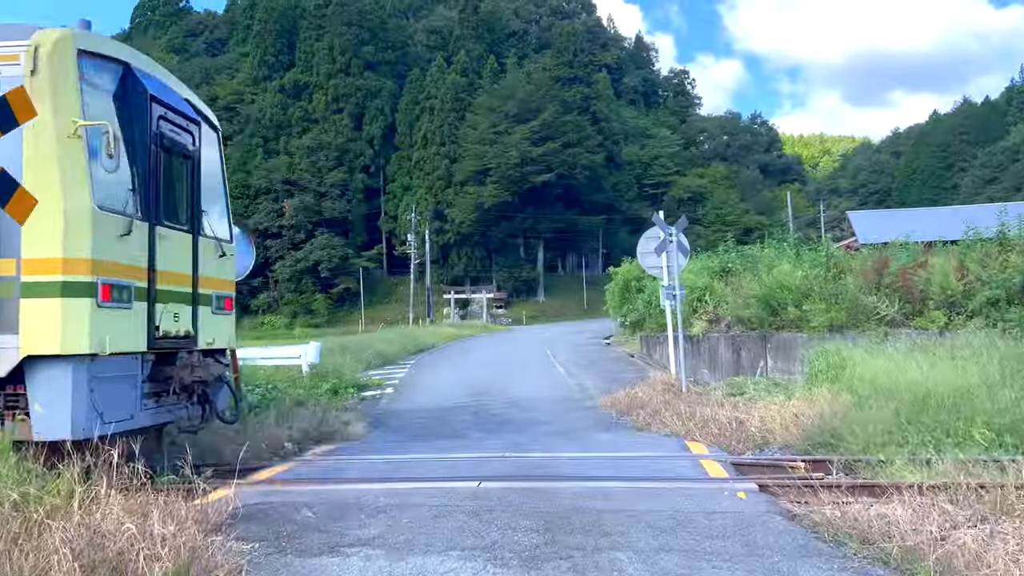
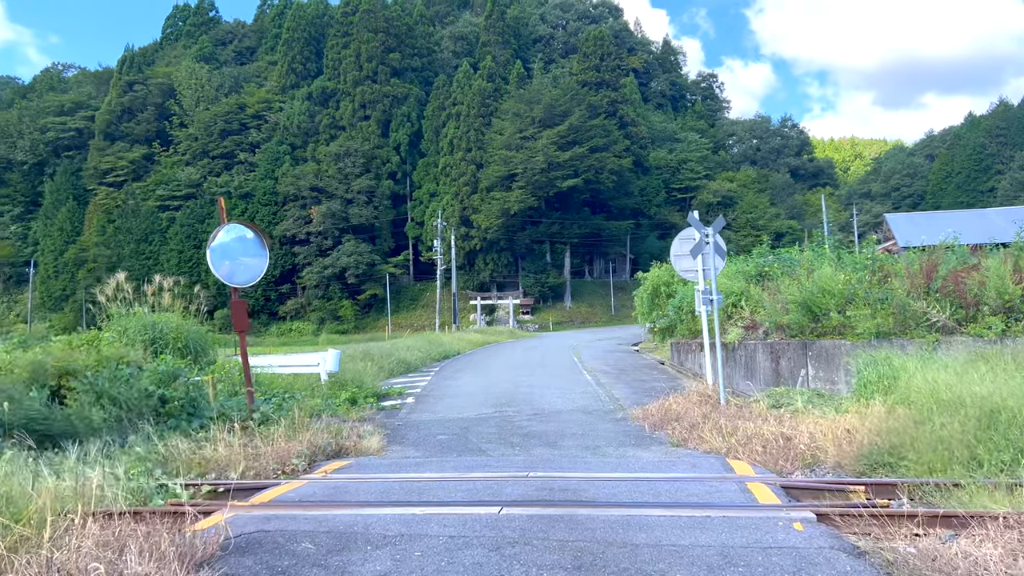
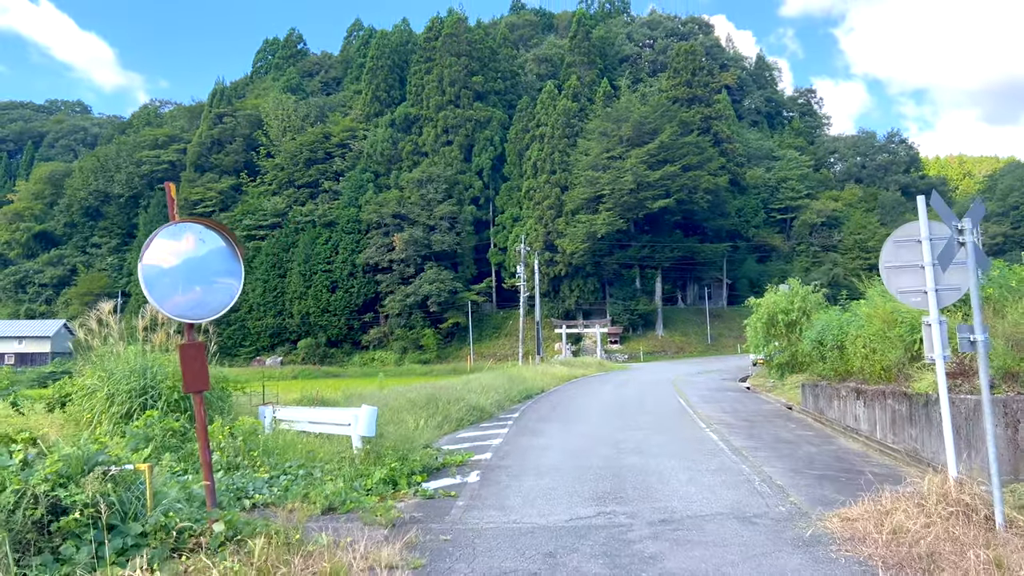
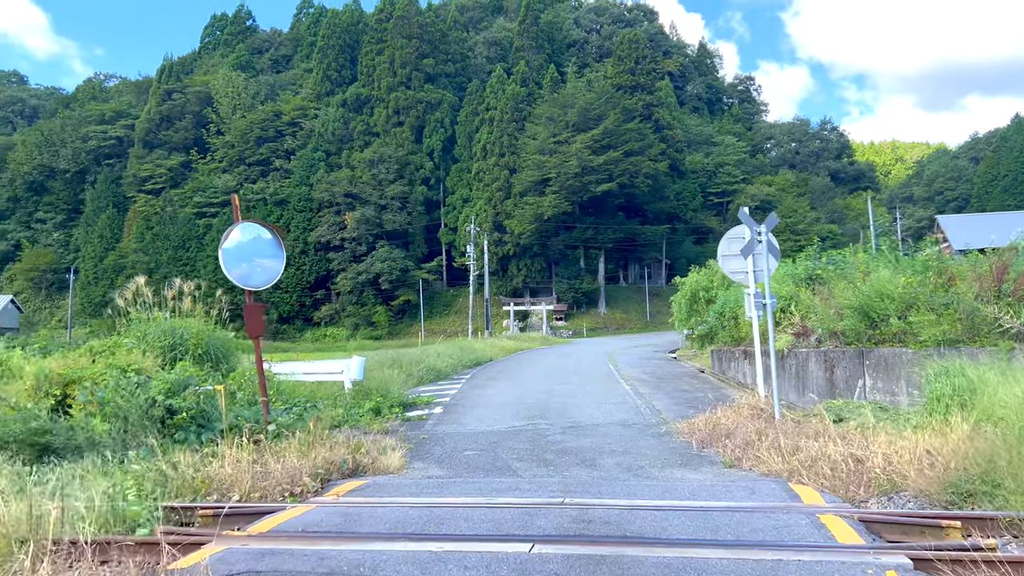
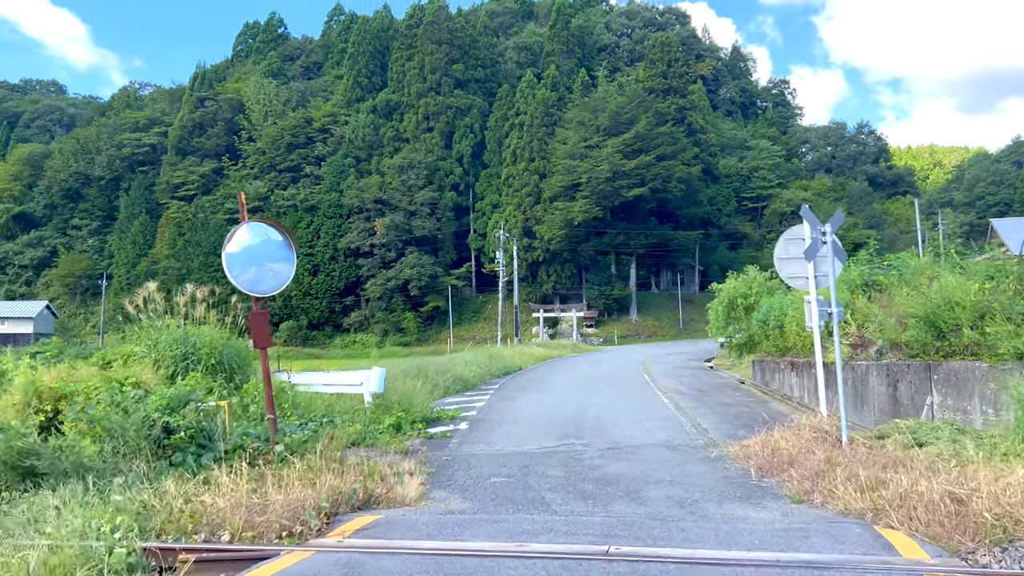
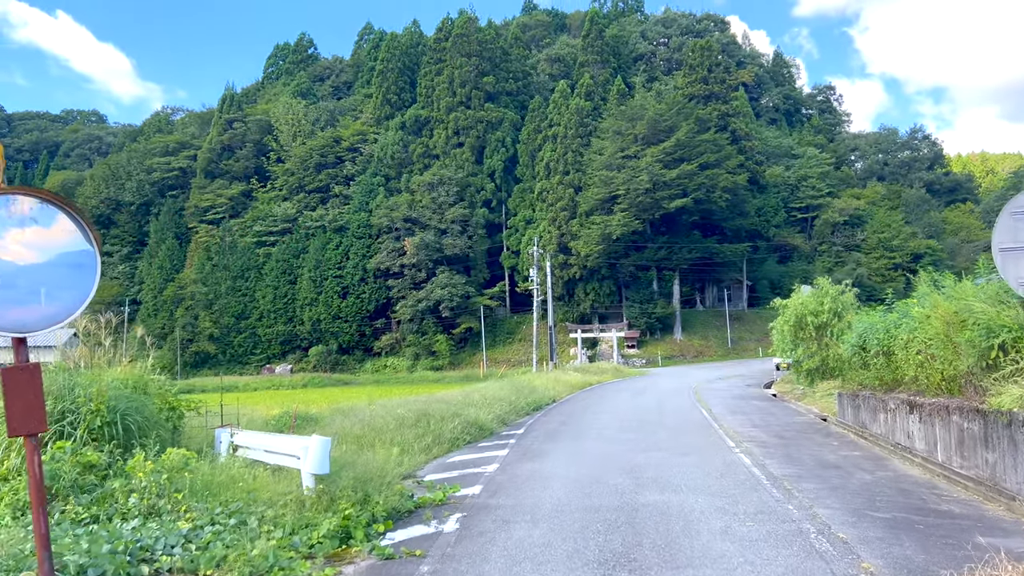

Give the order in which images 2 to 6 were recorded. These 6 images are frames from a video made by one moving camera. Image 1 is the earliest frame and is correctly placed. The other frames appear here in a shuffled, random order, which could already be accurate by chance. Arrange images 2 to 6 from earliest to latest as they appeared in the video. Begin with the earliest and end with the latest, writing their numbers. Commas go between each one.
2, 4, 5, 3, 6
